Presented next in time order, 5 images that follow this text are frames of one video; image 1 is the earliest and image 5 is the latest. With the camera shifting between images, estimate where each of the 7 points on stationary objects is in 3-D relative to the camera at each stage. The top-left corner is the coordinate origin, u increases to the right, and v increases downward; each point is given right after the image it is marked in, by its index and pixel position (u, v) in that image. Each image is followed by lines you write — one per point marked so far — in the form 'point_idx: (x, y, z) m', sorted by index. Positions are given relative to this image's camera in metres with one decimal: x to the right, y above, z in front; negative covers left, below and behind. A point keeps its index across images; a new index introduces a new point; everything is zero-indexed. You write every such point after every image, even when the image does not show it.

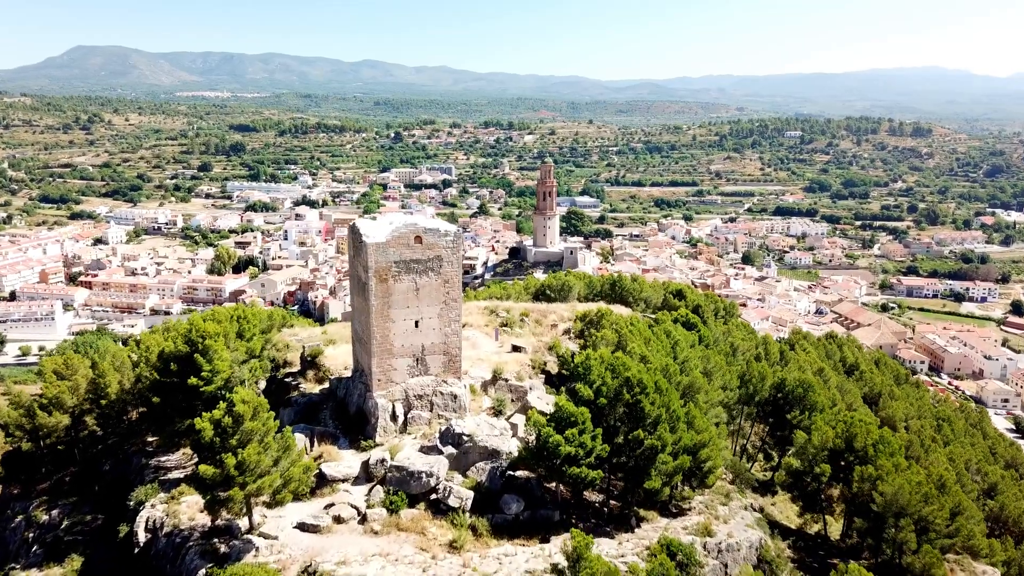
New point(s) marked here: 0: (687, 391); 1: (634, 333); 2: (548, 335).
0: (+3.8, -2.3, +14.5) m
1: (+3.0, -1.1, +16.0) m
2: (+1.0, -1.4, +18.9) m
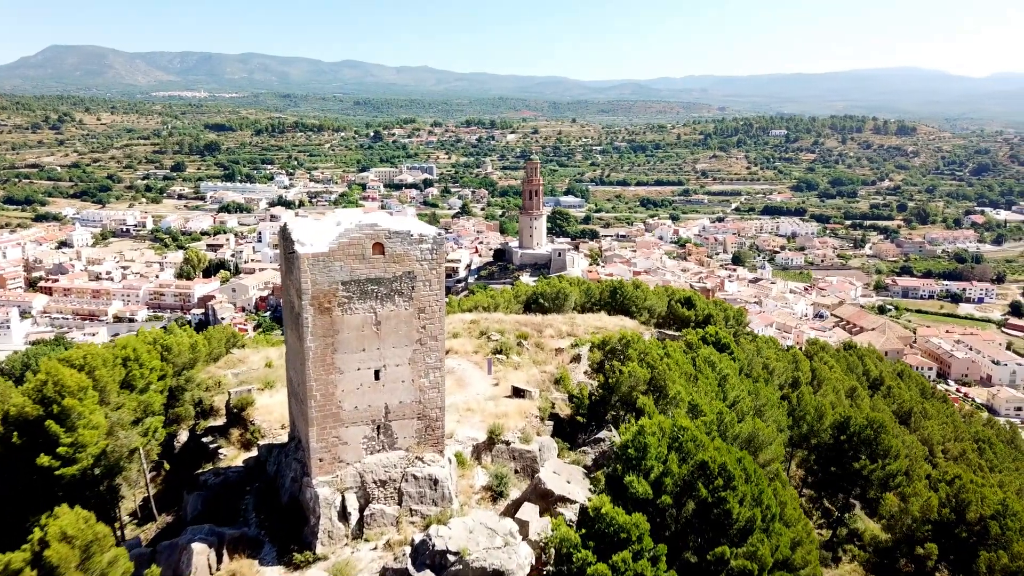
0: (+3.8, -2.6, +10.8) m
1: (+3.0, -1.5, +12.2) m
2: (+0.9, -1.8, +15.1) m
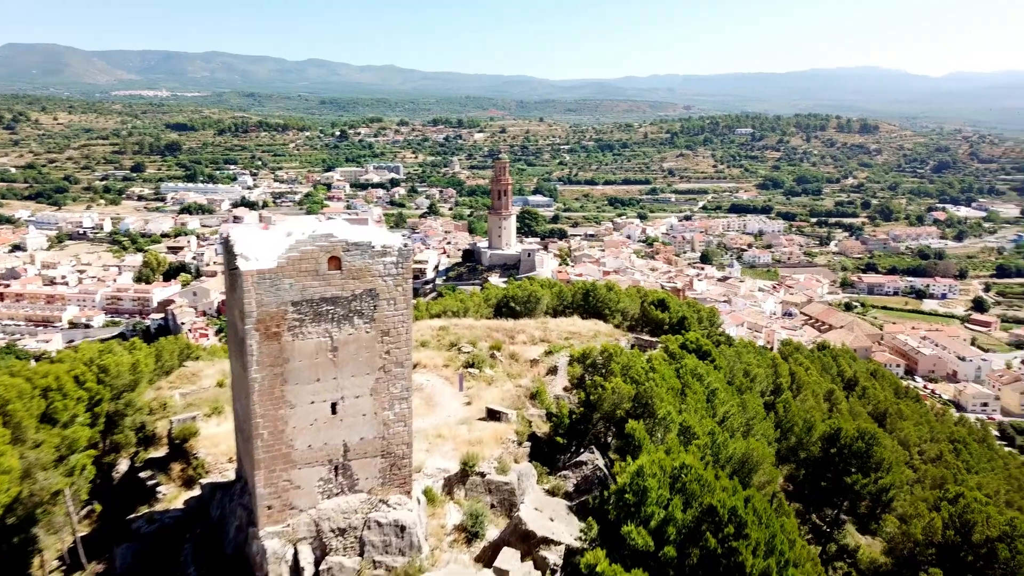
0: (+3.4, -2.8, +10.0) m
1: (+2.5, -1.6, +11.4) m
2: (+0.3, -1.9, +14.1) m
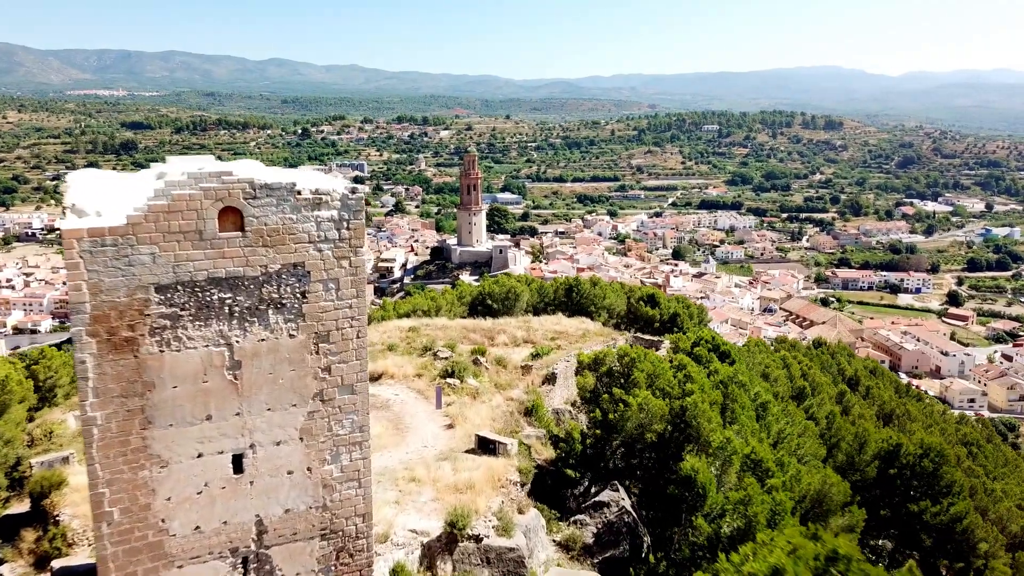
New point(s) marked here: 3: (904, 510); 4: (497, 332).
0: (+3.5, -2.6, +7.4) m
1: (+2.5, -1.4, +8.8) m
2: (+0.1, -1.8, +11.4) m
3: (+6.4, -3.6, +10.7) m
4: (-0.4, -1.3, +19.4) m
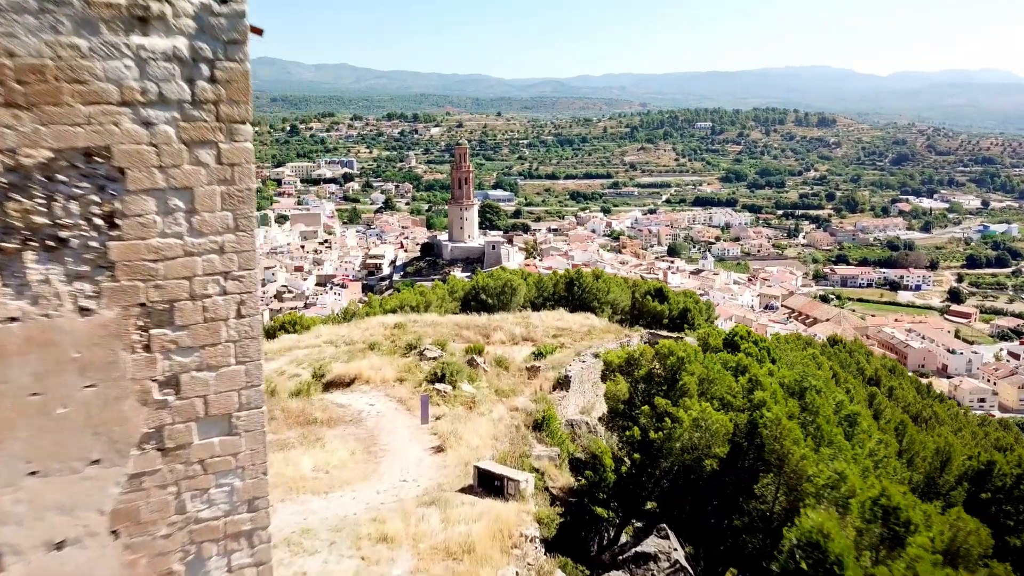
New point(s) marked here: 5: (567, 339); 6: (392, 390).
0: (+3.6, -2.3, +5.3) m
1: (+2.6, -1.2, +6.6) m
2: (+0.2, -1.5, +9.2) m
3: (+6.5, -3.4, +8.5) m
4: (-0.5, -1.1, +17.1) m
5: (+1.4, -1.3, +16.8) m
6: (-1.6, -1.4, +9.0) m
